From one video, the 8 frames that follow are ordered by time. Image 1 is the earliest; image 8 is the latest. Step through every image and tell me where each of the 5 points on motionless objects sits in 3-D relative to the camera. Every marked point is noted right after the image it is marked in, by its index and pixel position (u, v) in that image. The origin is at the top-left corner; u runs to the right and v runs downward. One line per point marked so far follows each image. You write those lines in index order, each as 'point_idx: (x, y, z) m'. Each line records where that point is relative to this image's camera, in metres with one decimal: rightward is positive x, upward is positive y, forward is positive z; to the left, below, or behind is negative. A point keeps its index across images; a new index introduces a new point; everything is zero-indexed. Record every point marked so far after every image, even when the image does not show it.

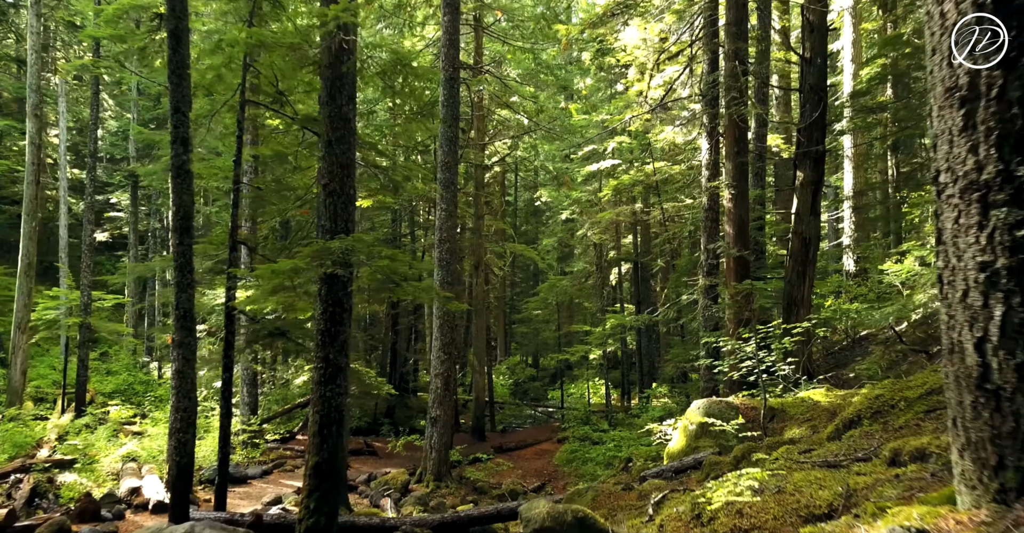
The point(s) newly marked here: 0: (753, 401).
0: (+3.1, -1.8, +10.7) m
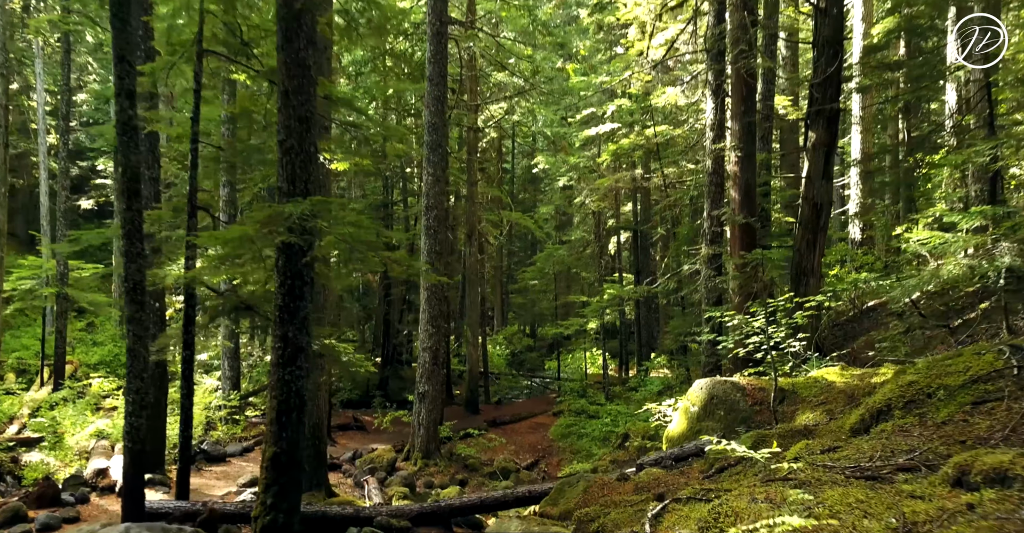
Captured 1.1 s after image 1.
0: (+3.0, -1.4, +9.9) m
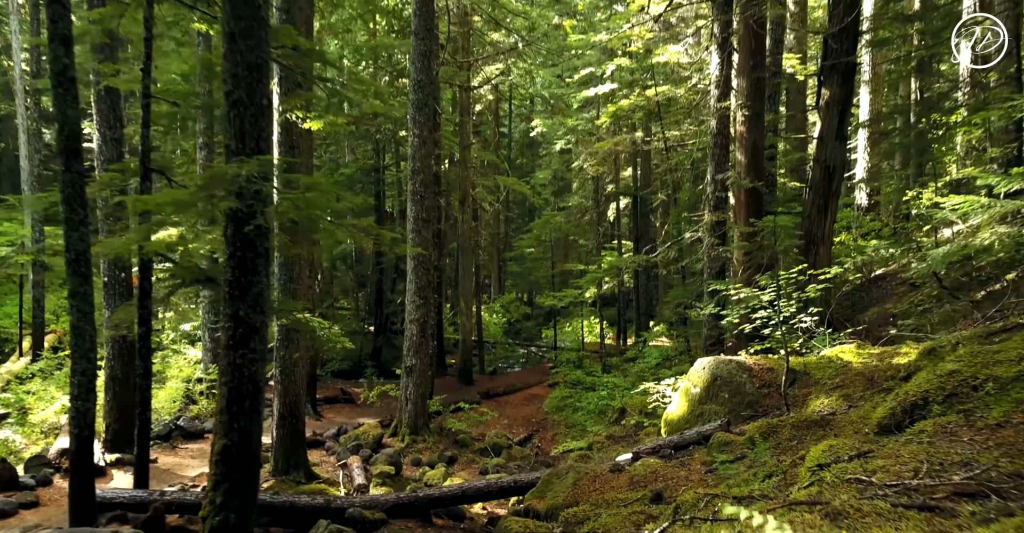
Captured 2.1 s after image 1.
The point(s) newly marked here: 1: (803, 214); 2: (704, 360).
0: (+2.8, -1.0, +9.1) m
1: (+4.4, +0.8, +12.3) m
2: (+2.1, -1.0, +9.2) m
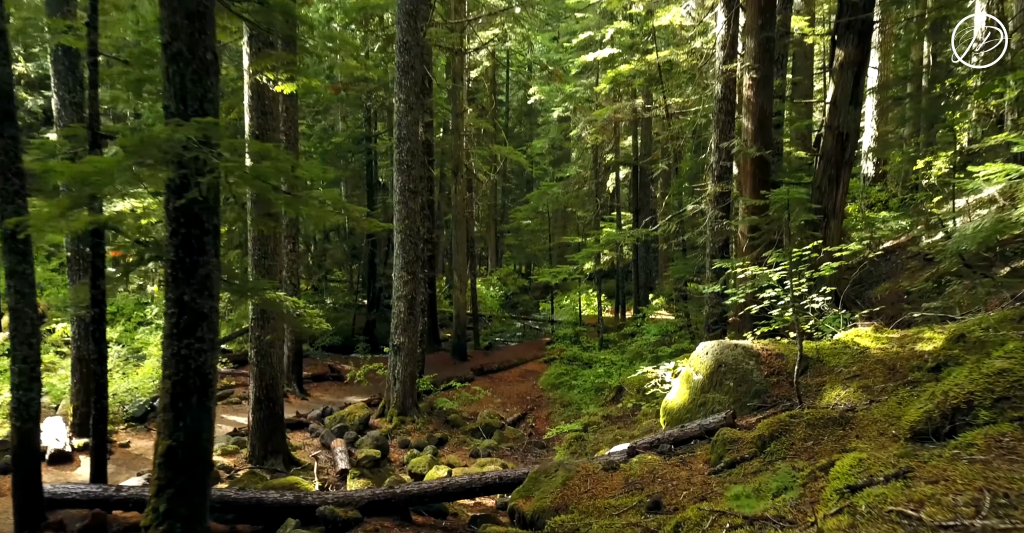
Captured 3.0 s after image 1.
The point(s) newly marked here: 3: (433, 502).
0: (+2.7, -0.8, +8.4) m
1: (+4.2, +1.1, +11.5) m
2: (+2.0, -0.8, +8.5) m
3: (-0.8, -2.2, +7.9) m
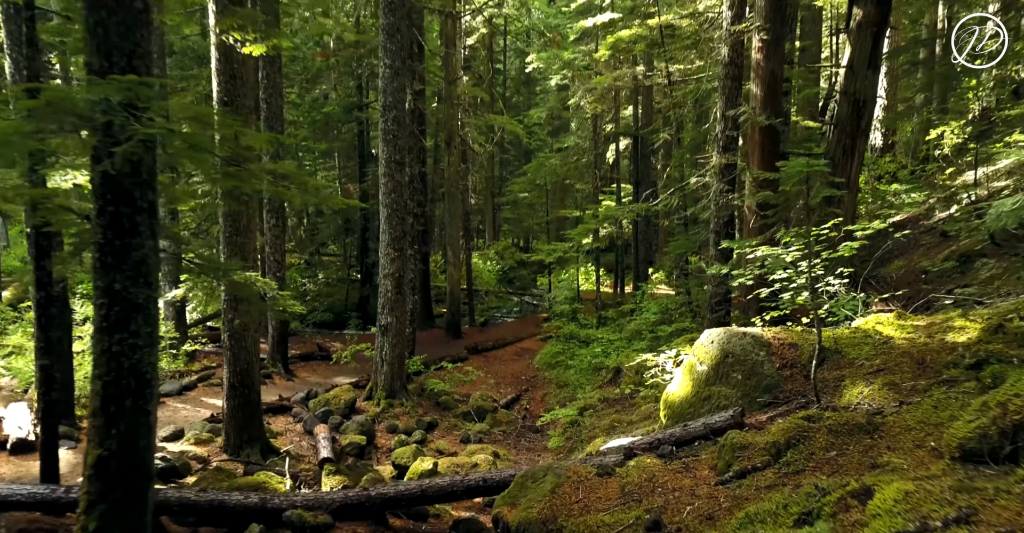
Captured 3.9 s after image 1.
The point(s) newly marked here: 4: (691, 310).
0: (+2.6, -0.6, +7.6) m
1: (+4.1, +1.4, +10.8) m
2: (+1.9, -0.6, +7.8) m
3: (-0.9, -2.1, +7.2) m
4: (+3.3, -0.8, +15.3) m
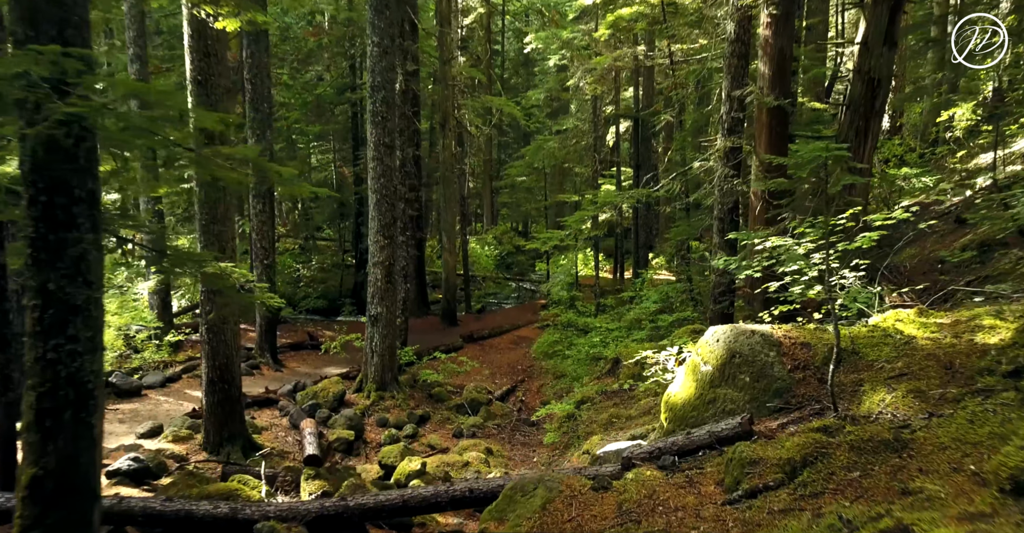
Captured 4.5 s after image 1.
0: (+2.5, -0.5, +7.1) m
1: (+4.0, +1.6, +10.2) m
2: (+1.8, -0.5, +7.2) m
3: (-1.0, -2.0, +6.7) m
4: (+3.2, -0.6, +14.8) m
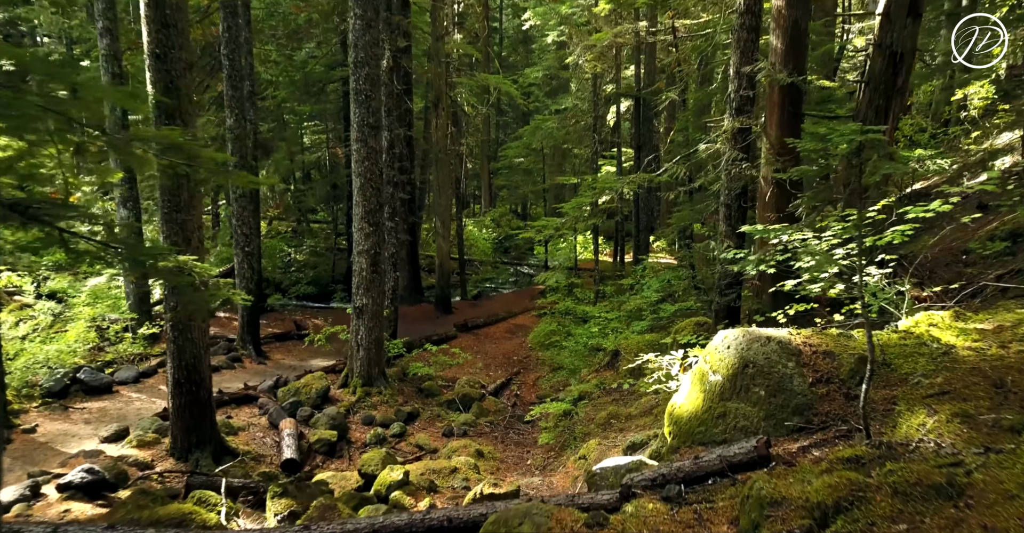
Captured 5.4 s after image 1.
0: (+2.4, -0.5, +6.4) m
1: (+3.9, +1.7, +9.4) m
2: (+1.7, -0.5, +6.5) m
3: (-1.1, -2.0, +6.0) m
4: (+3.1, -0.4, +14.0) m
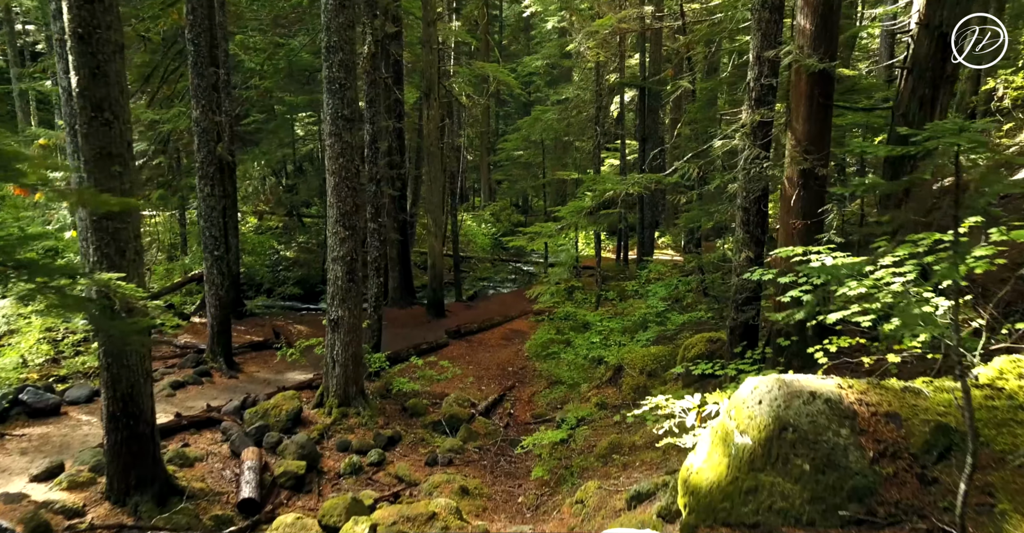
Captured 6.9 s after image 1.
0: (+2.2, -0.7, +5.1) m
1: (+3.8, +1.5, +8.1) m
2: (+1.6, -0.7, +5.2) m
3: (-1.2, -2.2, +4.8) m
4: (+3.0, -0.5, +12.7) m
